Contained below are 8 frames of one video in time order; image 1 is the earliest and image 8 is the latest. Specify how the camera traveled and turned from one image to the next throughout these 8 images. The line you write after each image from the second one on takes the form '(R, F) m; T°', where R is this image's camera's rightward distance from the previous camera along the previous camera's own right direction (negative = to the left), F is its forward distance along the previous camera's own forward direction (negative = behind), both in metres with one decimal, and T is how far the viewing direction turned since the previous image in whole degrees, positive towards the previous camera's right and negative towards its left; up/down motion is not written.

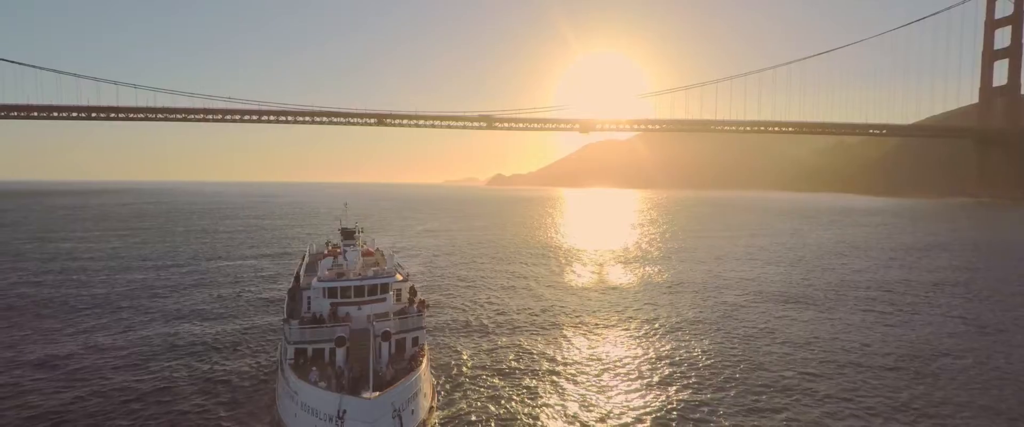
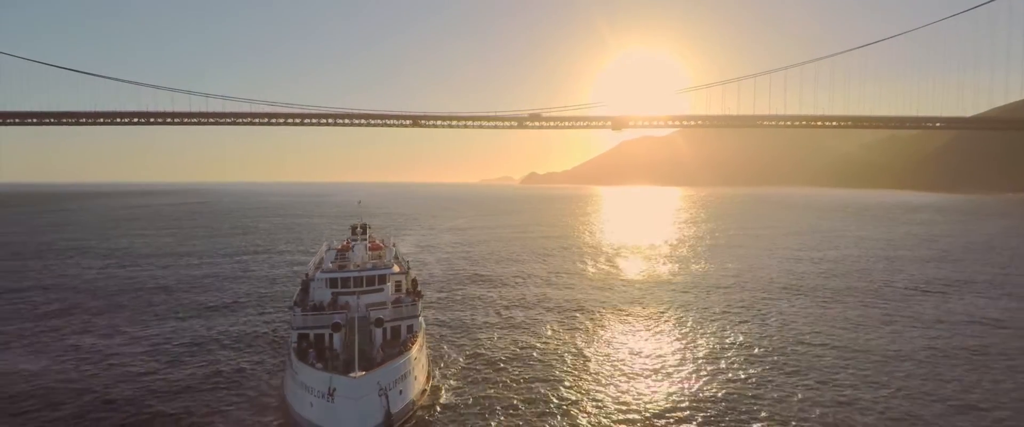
(+2.2, -1.0) m; -4°
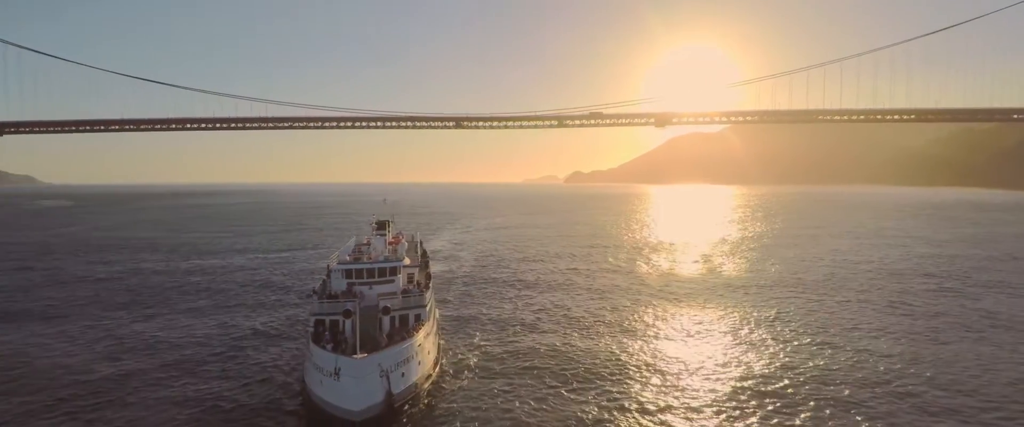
(+2.2, -1.1) m; -5°
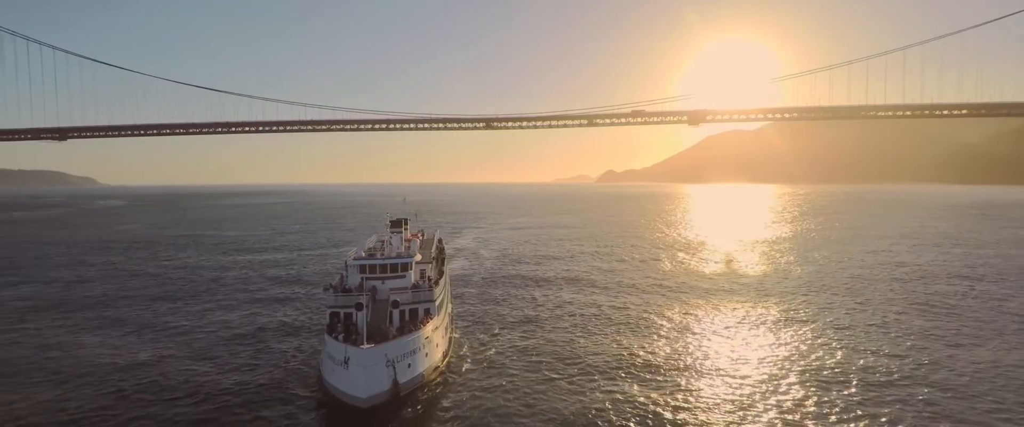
(+1.4, -0.7) m; -4°
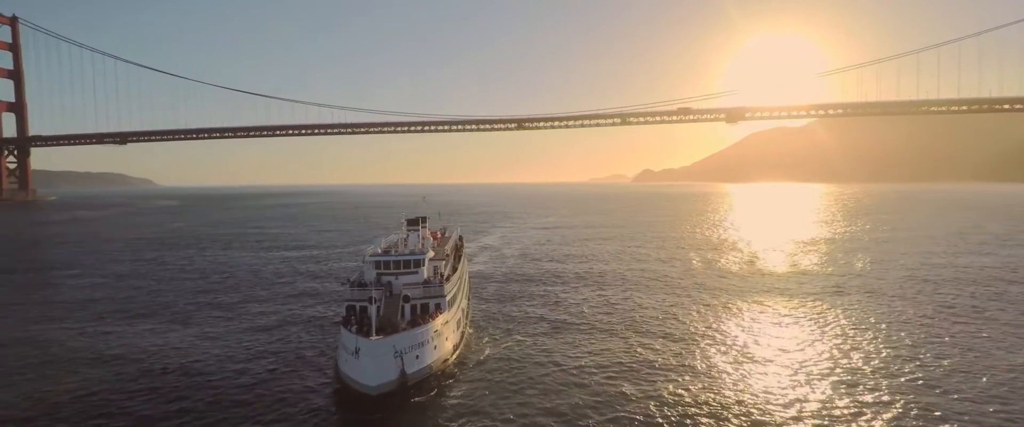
(+1.6, -0.8) m; -4°
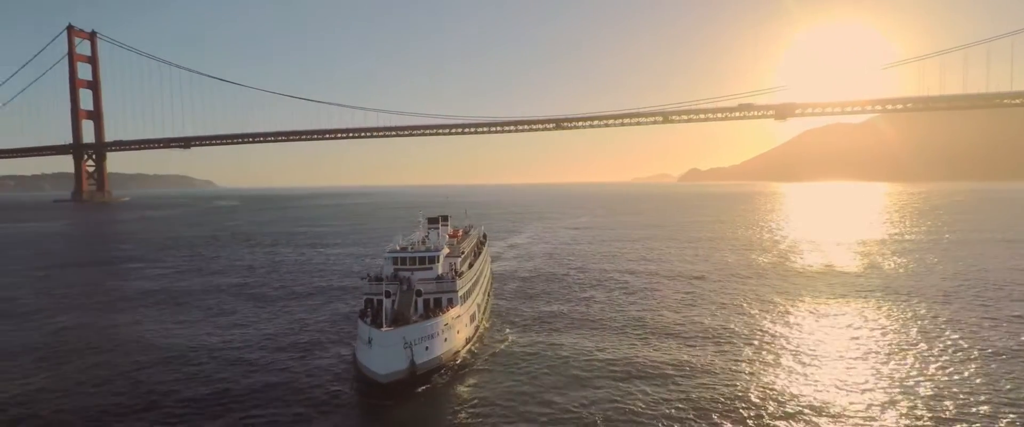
(+1.9, -0.9) m; -5°
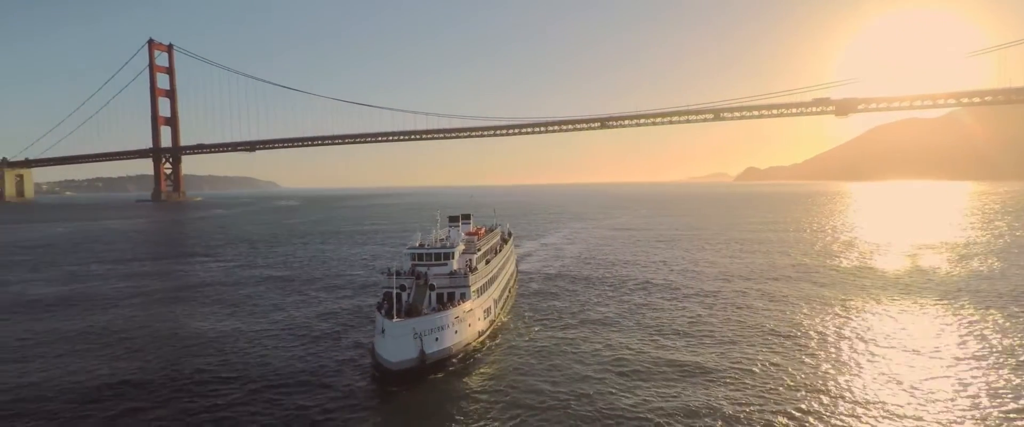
(+2.4, -1.0) m; -6°
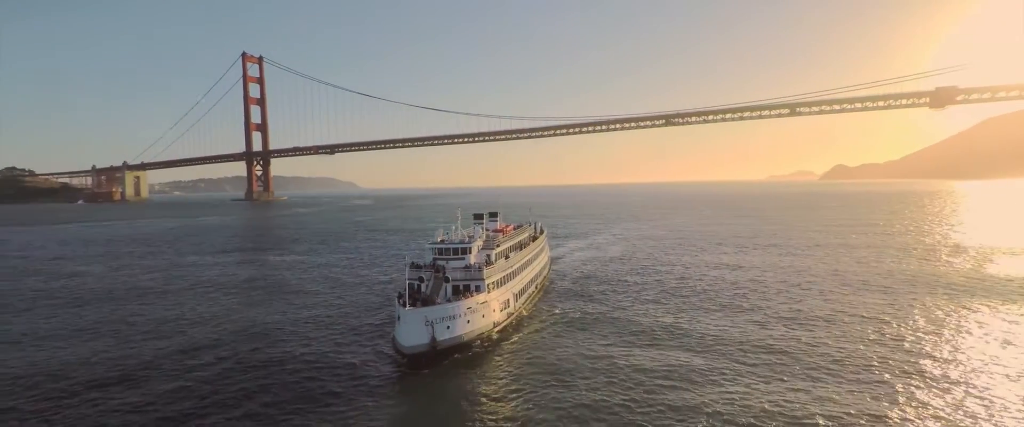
(+3.6, -1.3) m; -8°
